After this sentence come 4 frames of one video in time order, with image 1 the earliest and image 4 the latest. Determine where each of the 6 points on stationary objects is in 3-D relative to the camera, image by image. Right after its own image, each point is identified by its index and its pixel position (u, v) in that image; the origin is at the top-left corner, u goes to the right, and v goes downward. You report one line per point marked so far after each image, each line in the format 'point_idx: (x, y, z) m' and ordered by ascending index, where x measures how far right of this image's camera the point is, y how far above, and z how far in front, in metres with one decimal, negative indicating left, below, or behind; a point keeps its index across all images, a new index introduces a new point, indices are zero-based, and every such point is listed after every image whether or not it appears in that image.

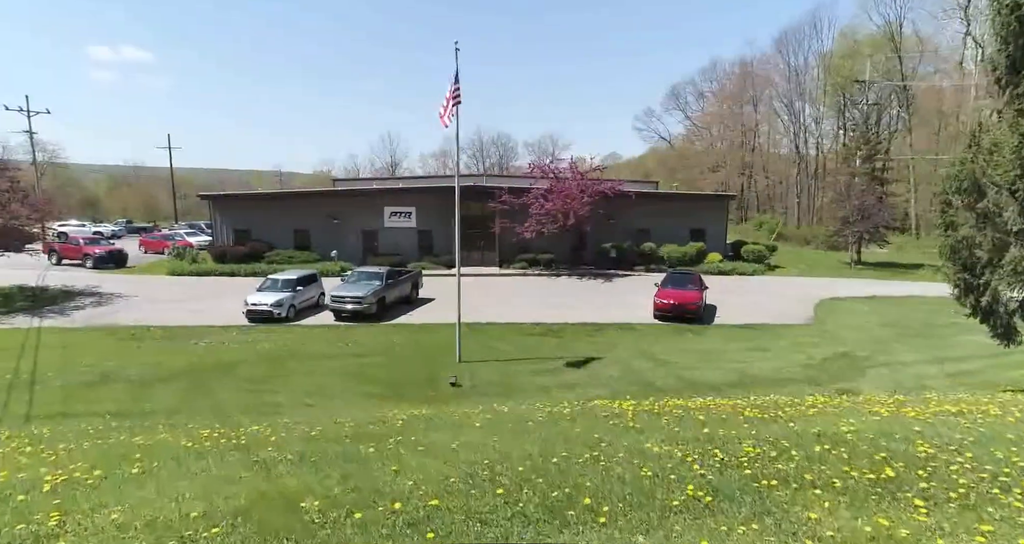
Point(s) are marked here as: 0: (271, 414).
0: (-4.7, -2.8, +11.6) m
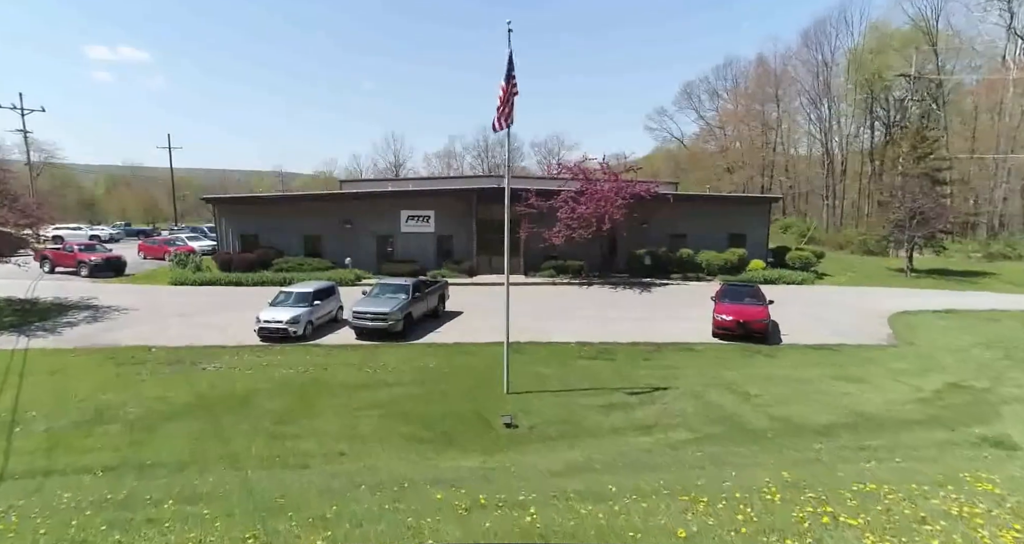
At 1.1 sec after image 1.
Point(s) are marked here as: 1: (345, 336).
0: (-3.4, -3.2, +9.5) m
1: (-5.4, -2.1, +19.3) m
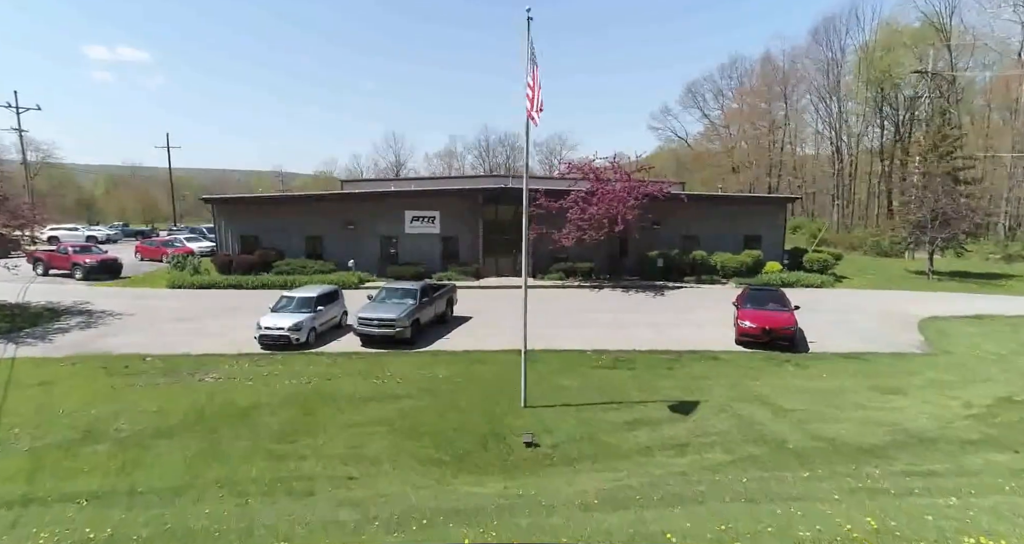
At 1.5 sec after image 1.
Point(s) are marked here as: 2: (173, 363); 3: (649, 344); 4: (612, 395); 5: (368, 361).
0: (-3.0, -3.3, +8.6) m
1: (-5.0, -2.2, +18.4) m
2: (-9.1, -2.4, +16.1) m
3: (+4.1, -2.2, +17.9) m
4: (+2.2, -2.8, +13.3) m
5: (-4.0, -2.5, +16.4) m
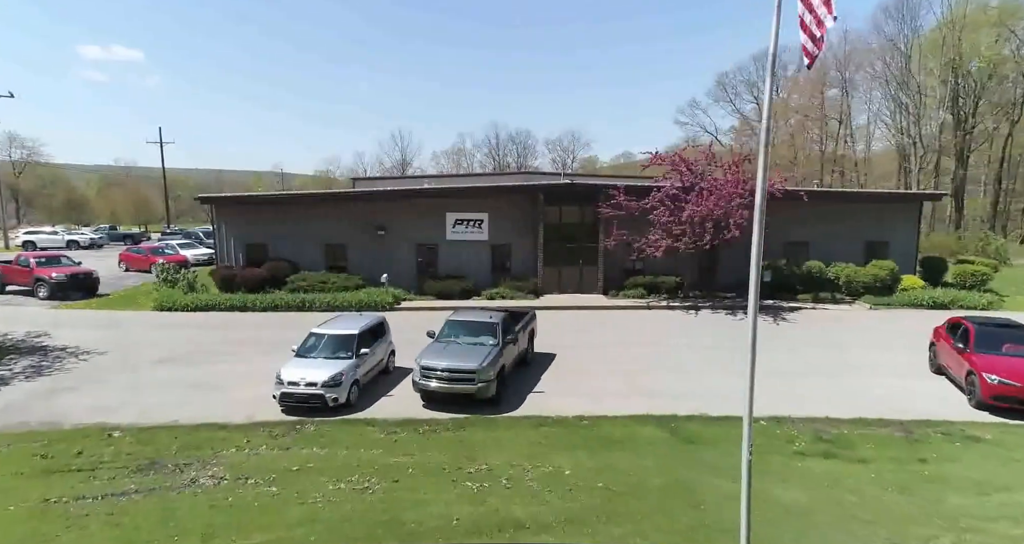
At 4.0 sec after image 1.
0: (-0.2, -3.9, +3.2) m
1: (-2.3, -2.8, +13.0) m
2: (-6.4, -3.1, +10.6) m
3: (+6.9, -2.8, +12.5) m
4: (+5.0, -3.4, +7.9) m
5: (-1.2, -3.1, +10.9) m
